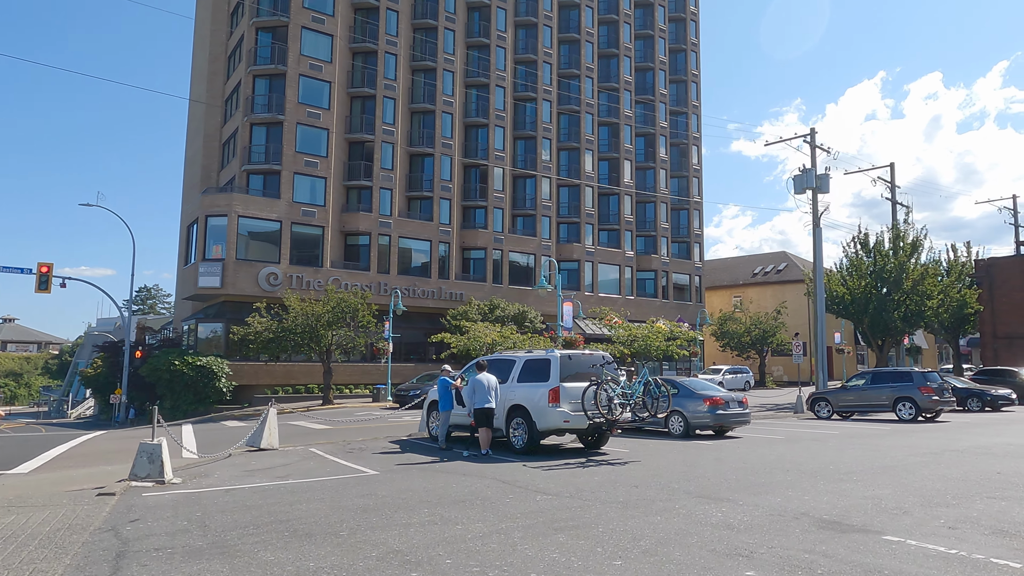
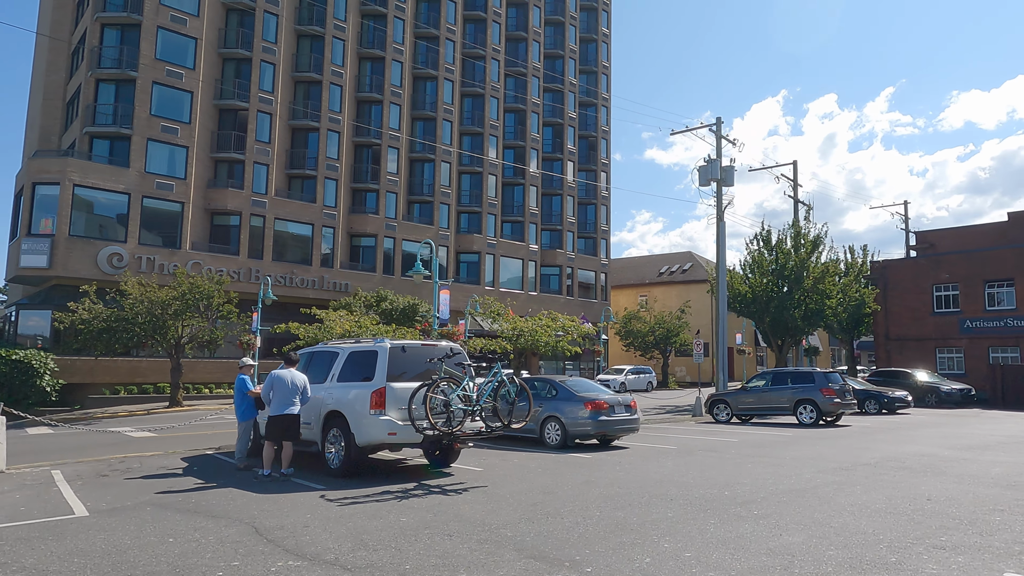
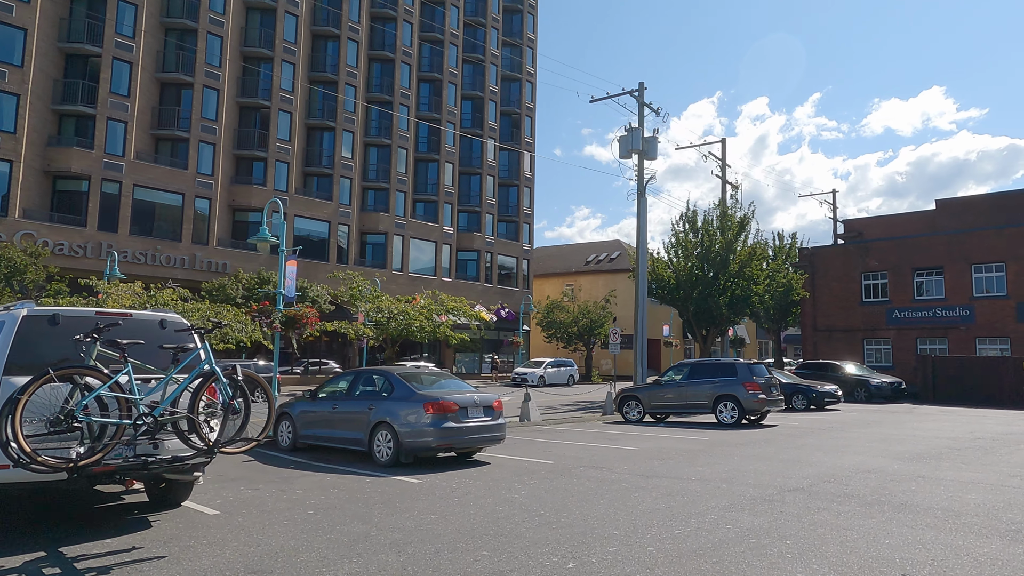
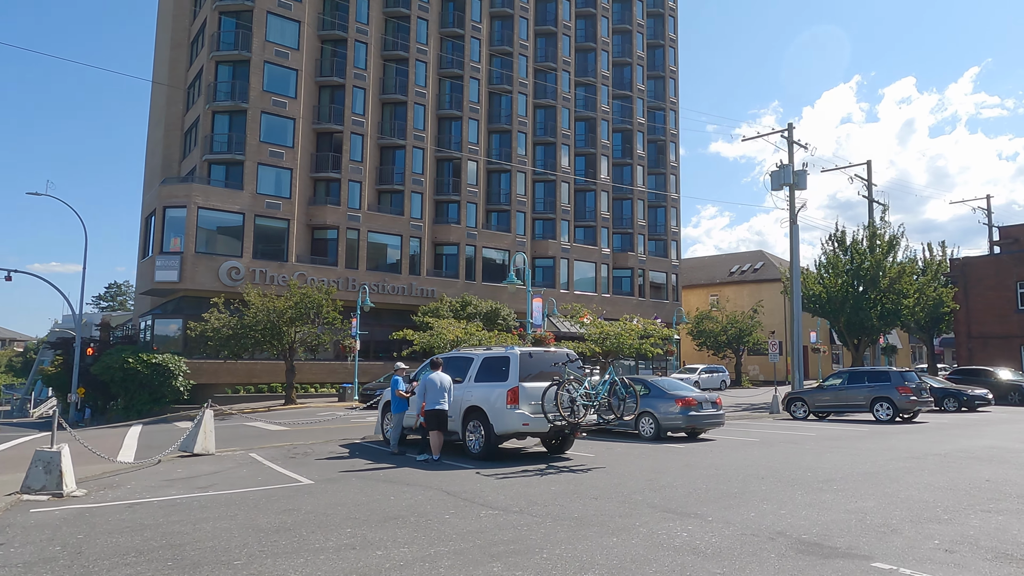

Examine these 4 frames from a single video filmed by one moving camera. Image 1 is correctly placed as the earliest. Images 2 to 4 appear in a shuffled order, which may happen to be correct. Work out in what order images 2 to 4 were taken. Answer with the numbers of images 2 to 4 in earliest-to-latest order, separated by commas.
4, 2, 3
